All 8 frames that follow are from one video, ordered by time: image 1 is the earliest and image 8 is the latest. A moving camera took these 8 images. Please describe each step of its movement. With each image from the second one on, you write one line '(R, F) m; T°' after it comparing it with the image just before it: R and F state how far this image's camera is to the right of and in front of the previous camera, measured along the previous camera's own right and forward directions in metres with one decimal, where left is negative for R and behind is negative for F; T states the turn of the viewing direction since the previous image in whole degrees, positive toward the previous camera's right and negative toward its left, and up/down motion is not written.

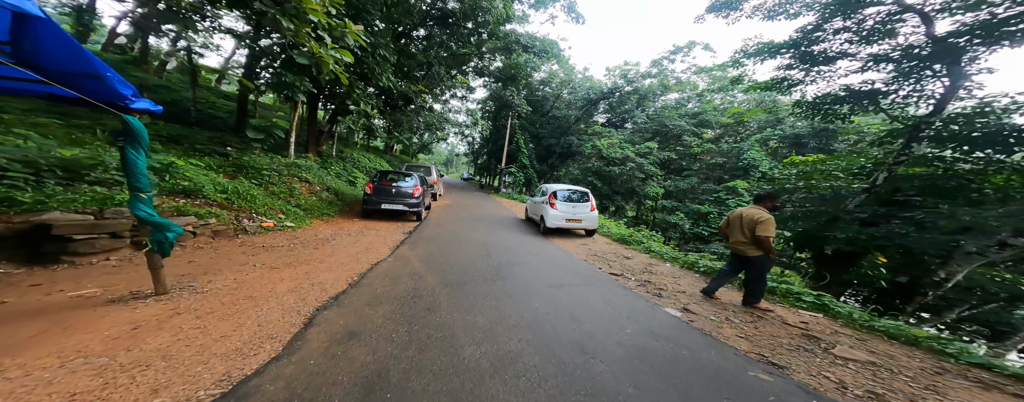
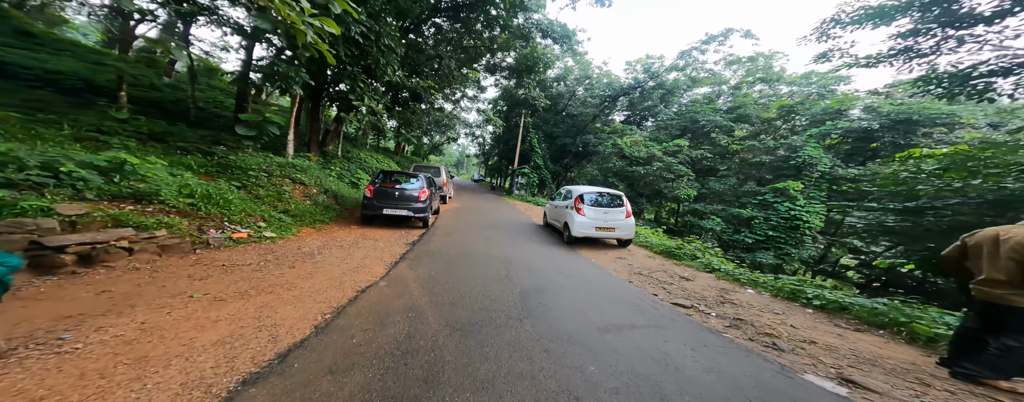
(-0.2, +1.1) m; -2°
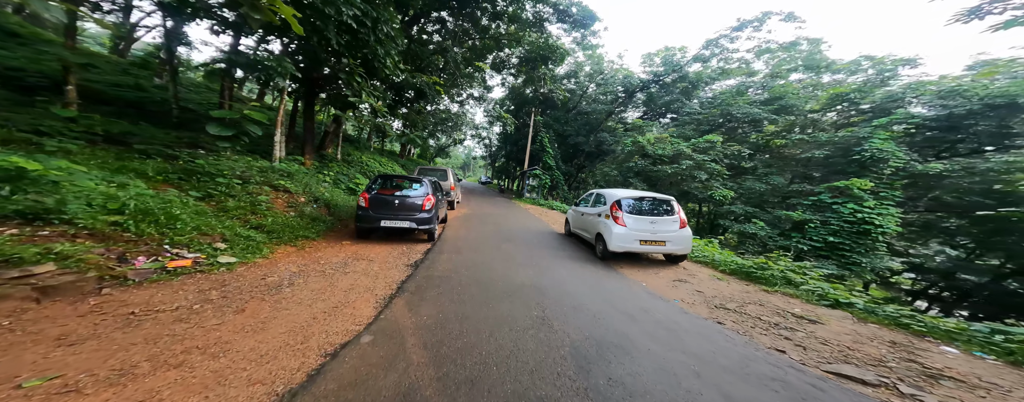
(-0.3, +1.2) m; -1°
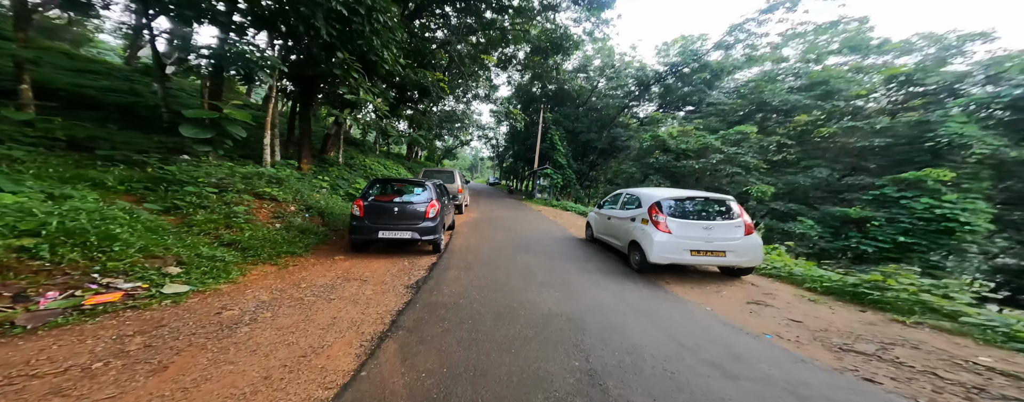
(-0.2, +0.9) m; -2°
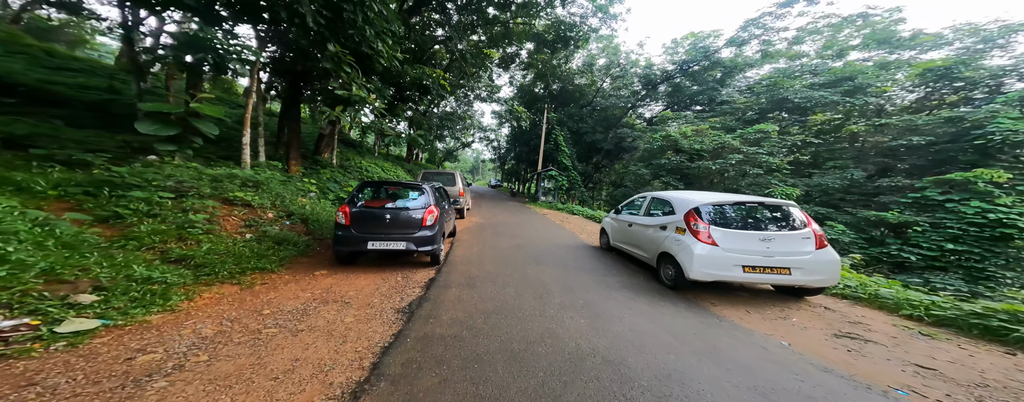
(-0.1, +0.7) m; 0°
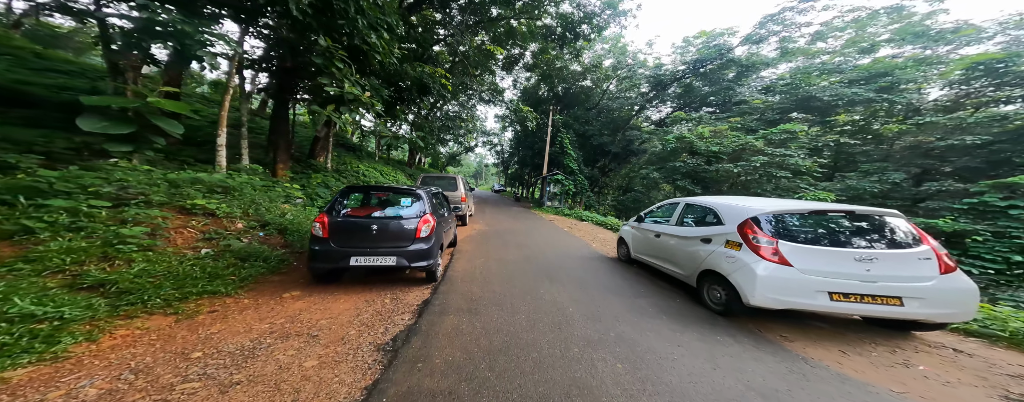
(-0.1, +0.7) m; -1°
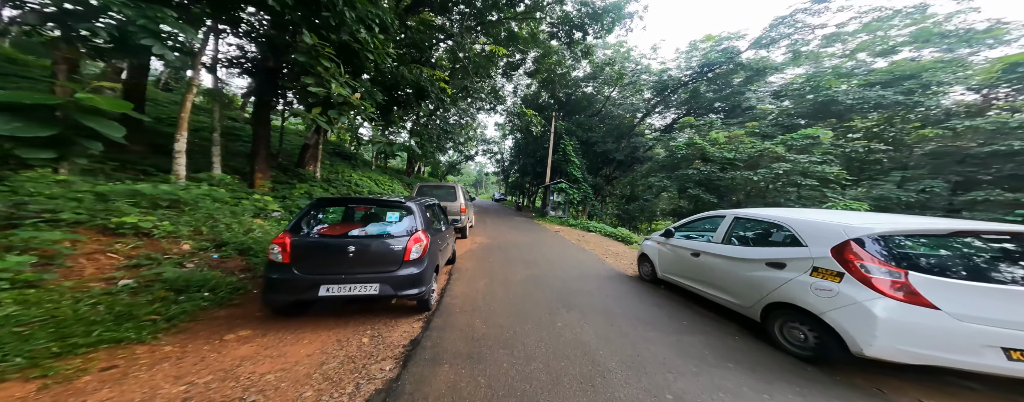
(-0.1, +0.8) m; 0°
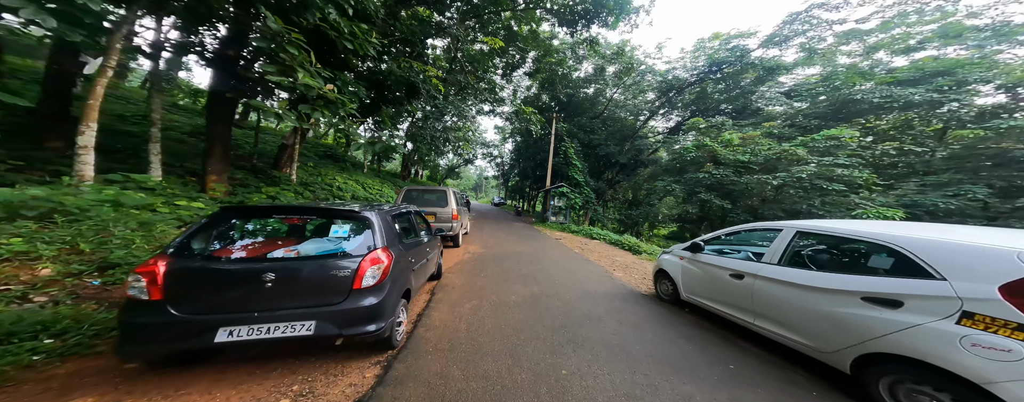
(+0.1, +0.9) m; 0°
